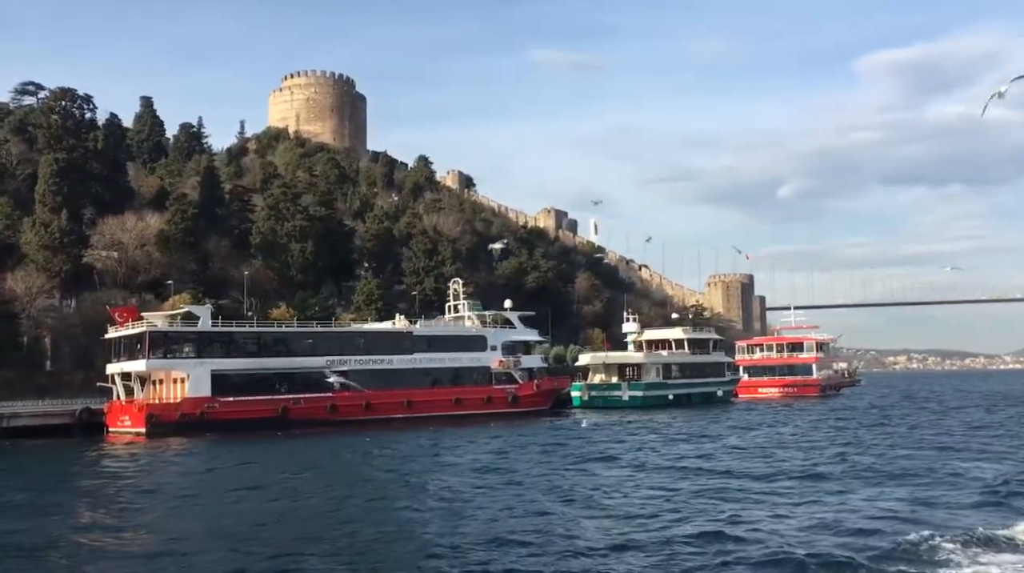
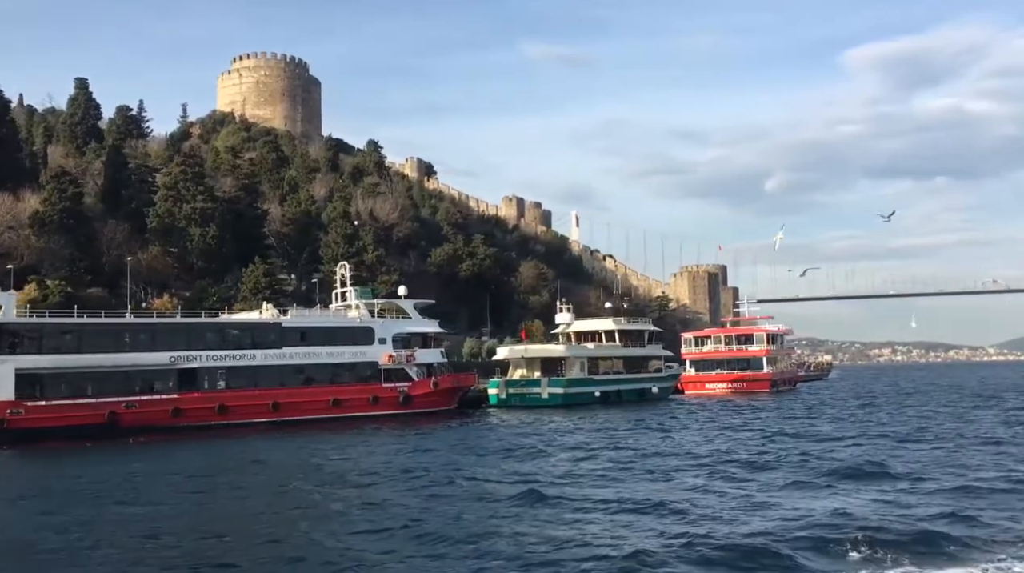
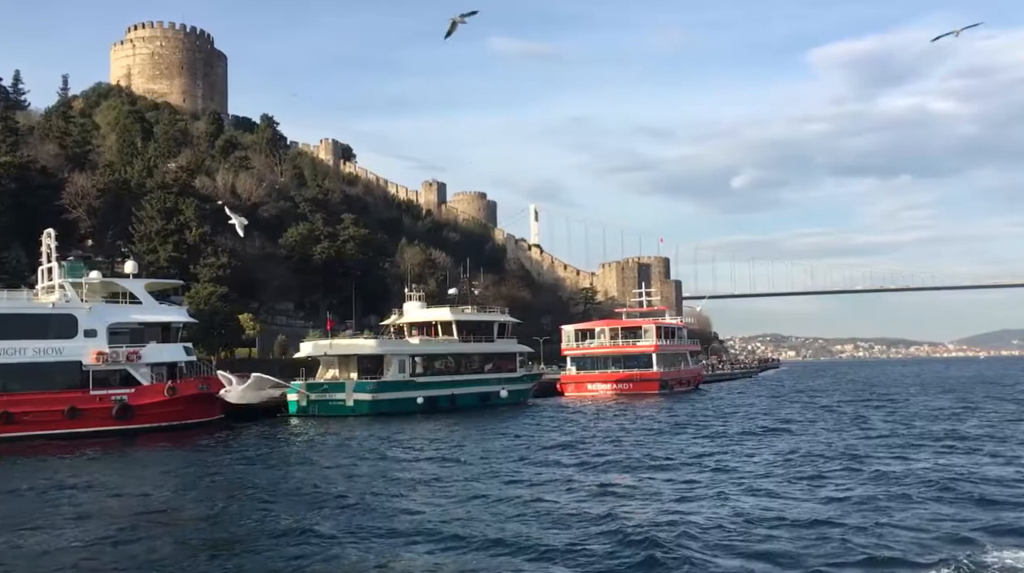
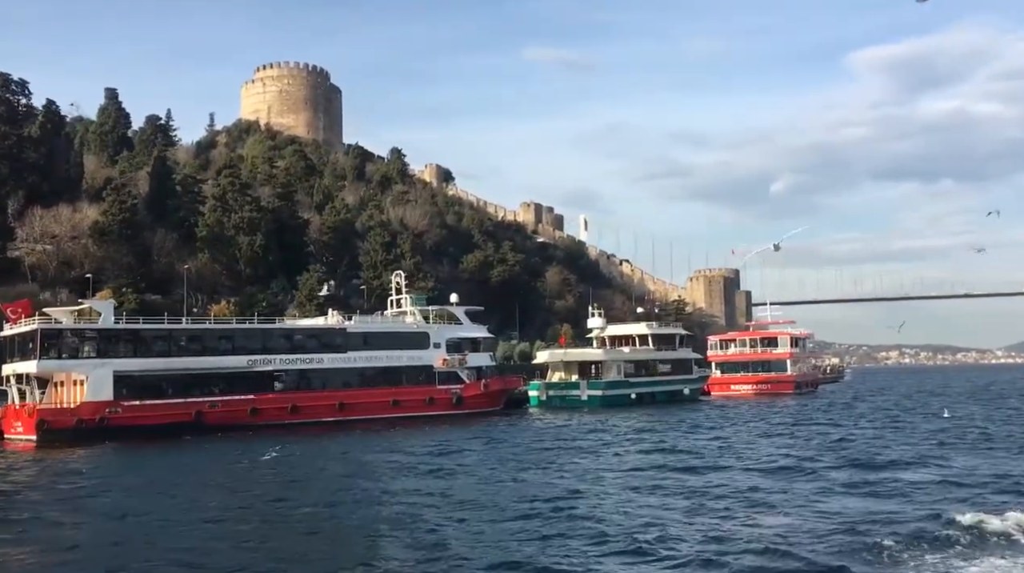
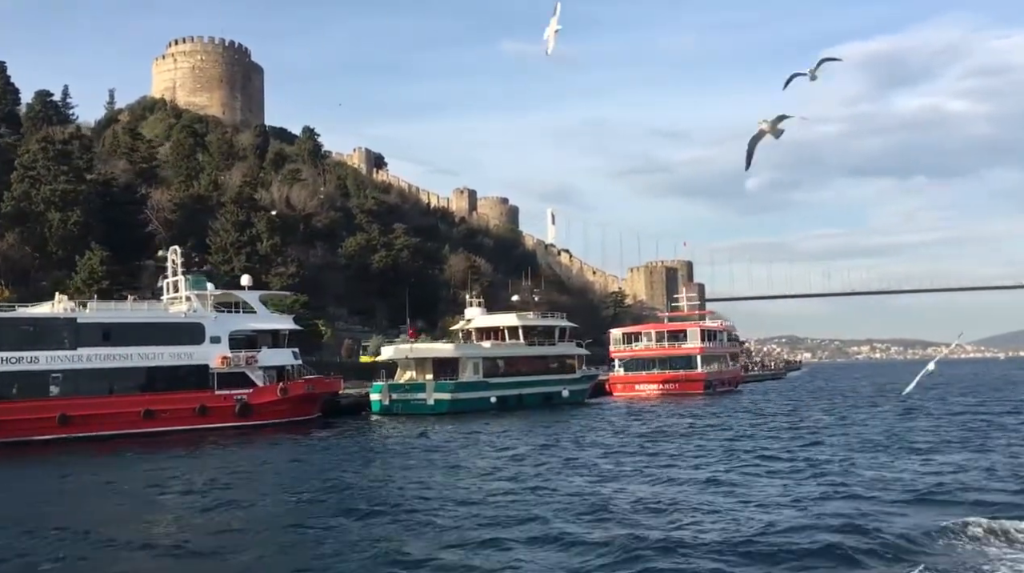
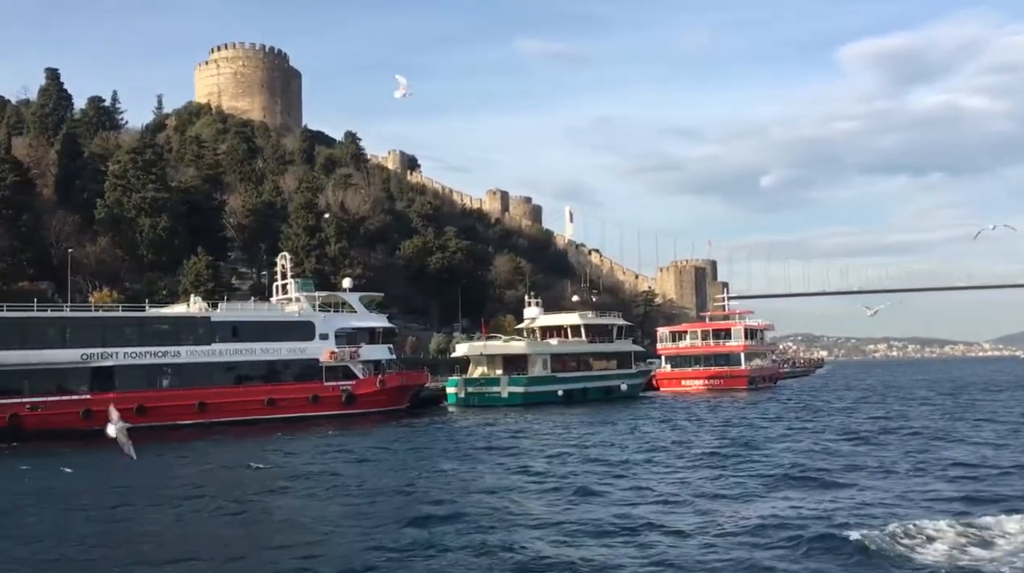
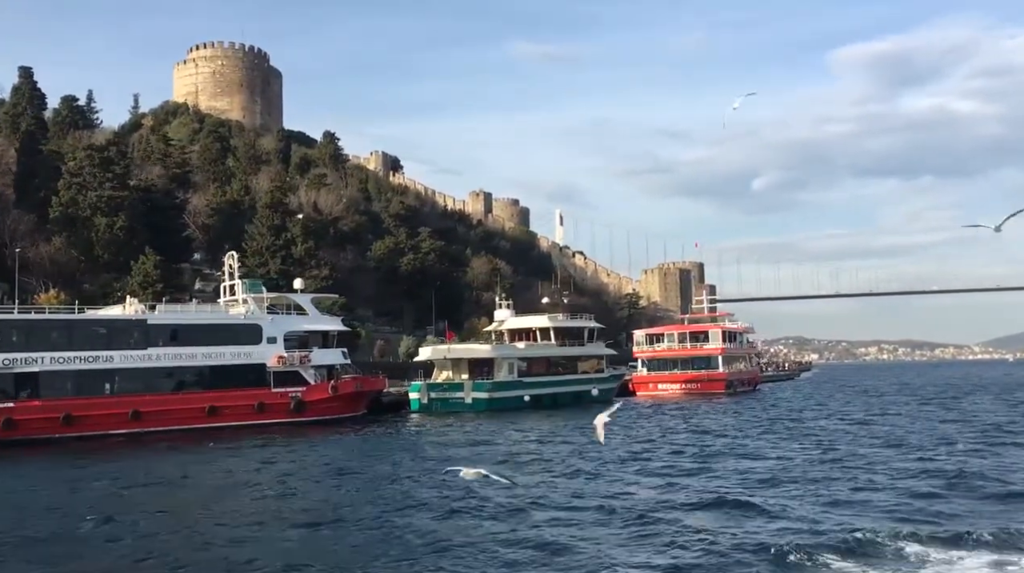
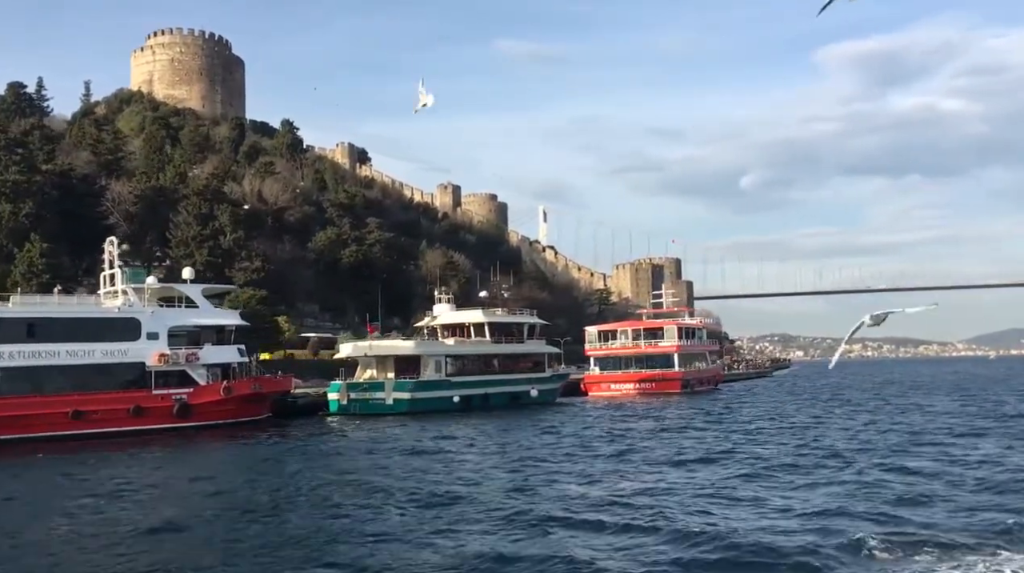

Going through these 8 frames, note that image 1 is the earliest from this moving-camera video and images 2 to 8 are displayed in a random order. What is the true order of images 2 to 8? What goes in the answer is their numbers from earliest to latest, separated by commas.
4, 2, 6, 7, 5, 8, 3
